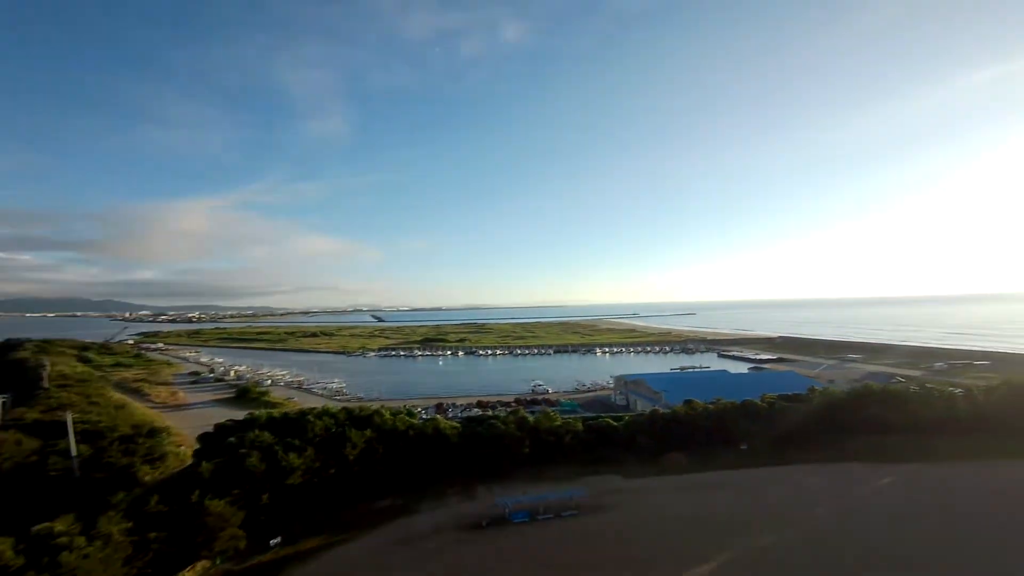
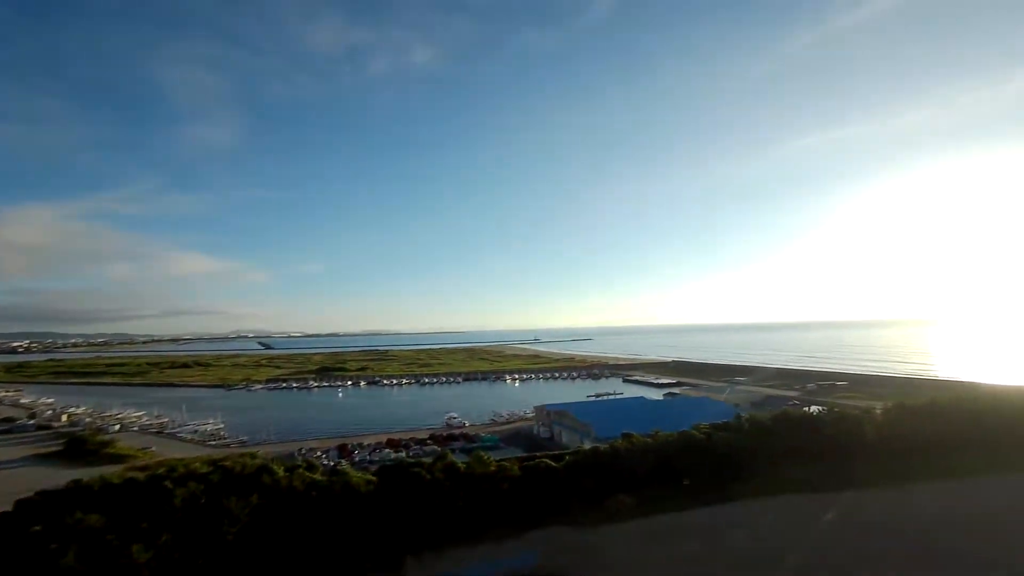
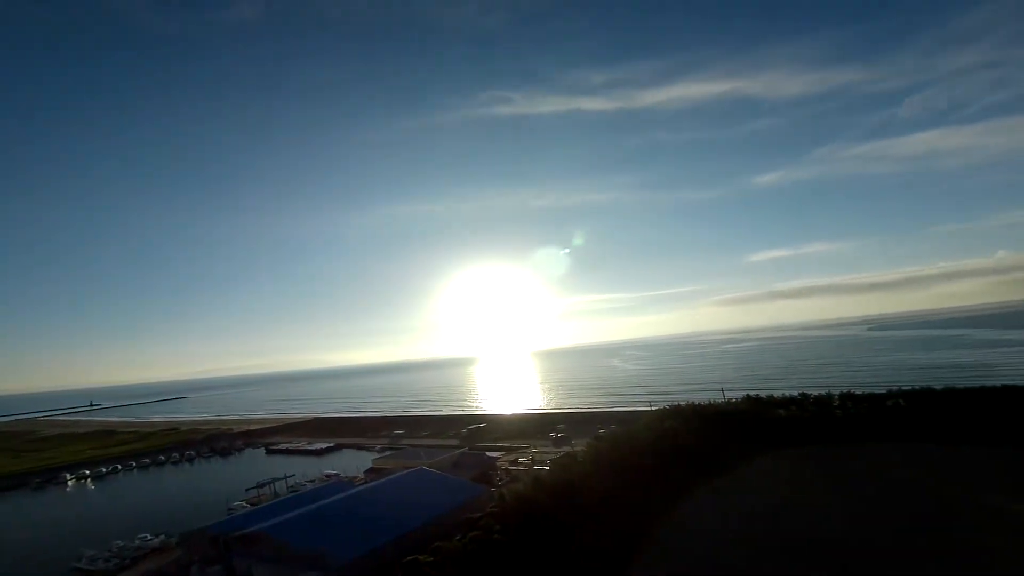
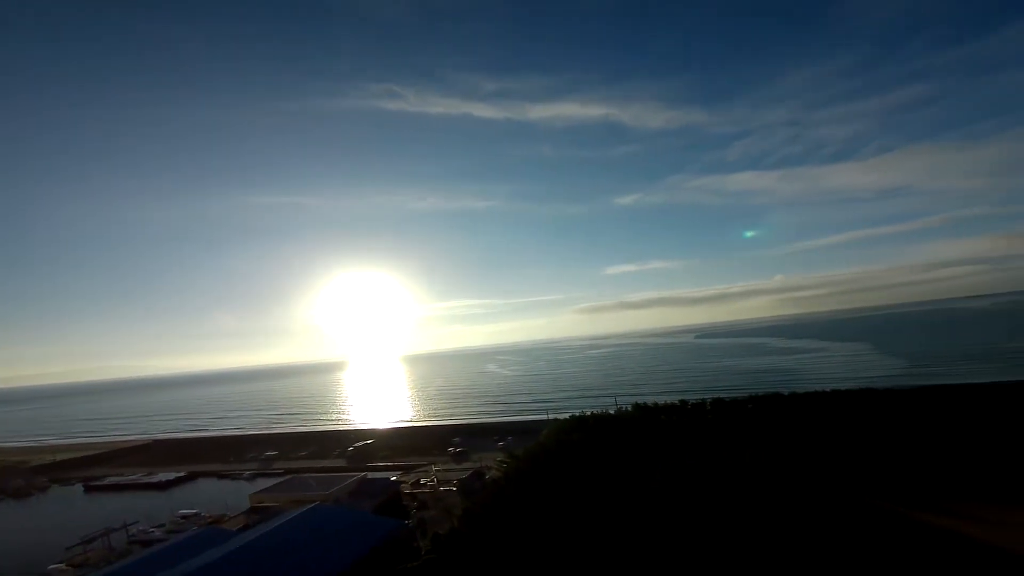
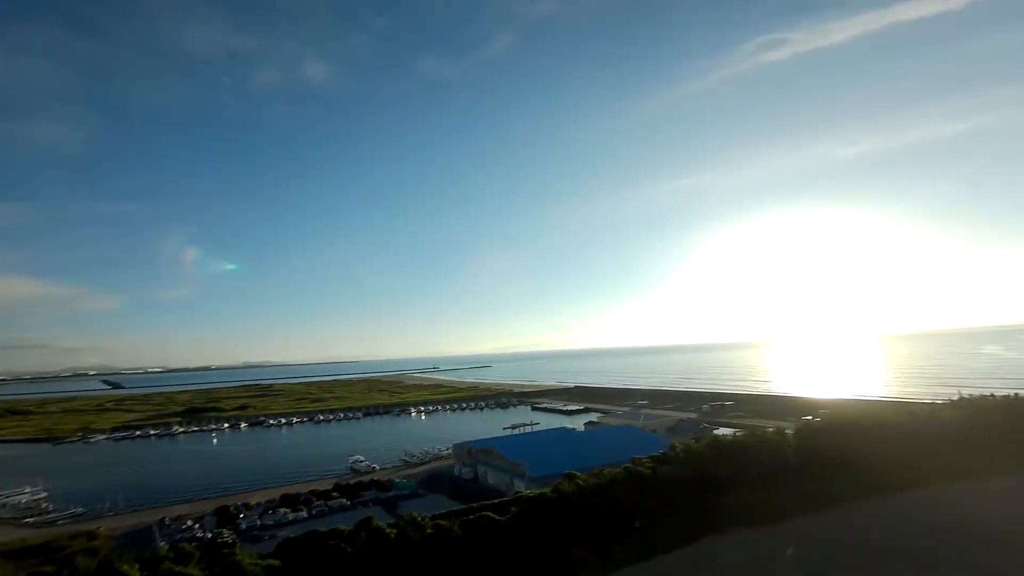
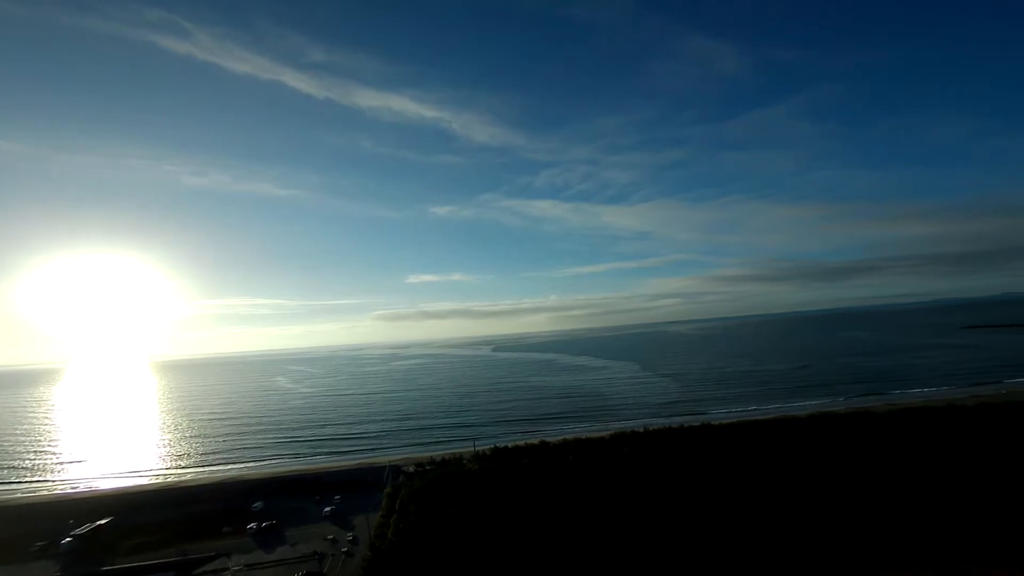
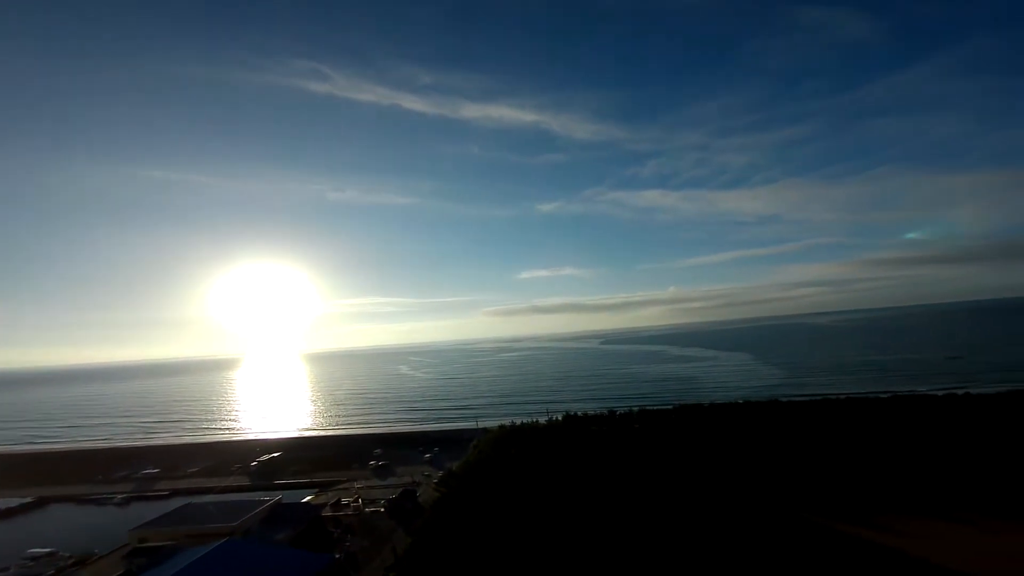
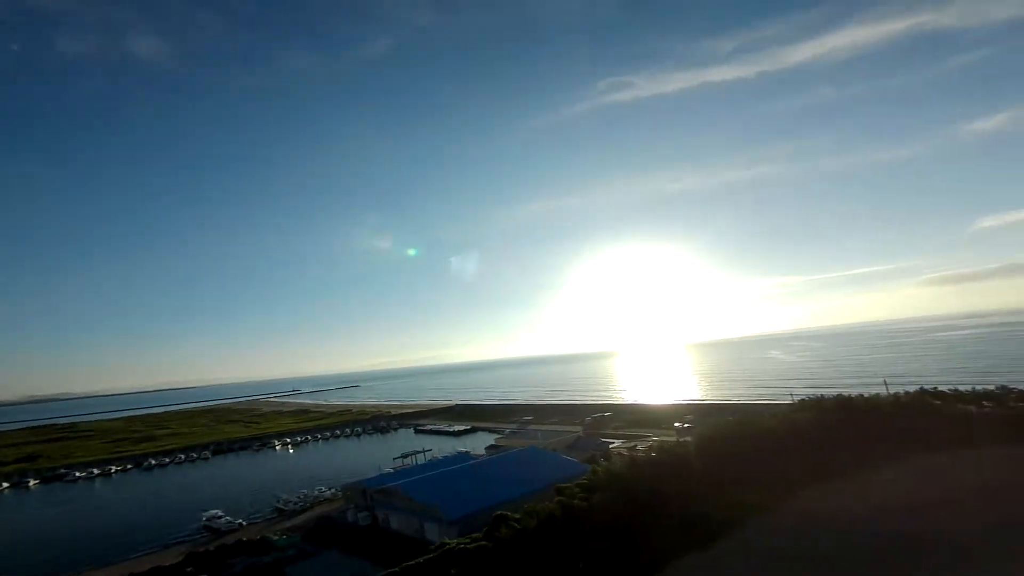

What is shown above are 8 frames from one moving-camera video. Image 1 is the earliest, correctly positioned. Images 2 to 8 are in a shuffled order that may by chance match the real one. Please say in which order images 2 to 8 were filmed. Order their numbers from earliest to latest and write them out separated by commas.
2, 5, 8, 3, 4, 7, 6
